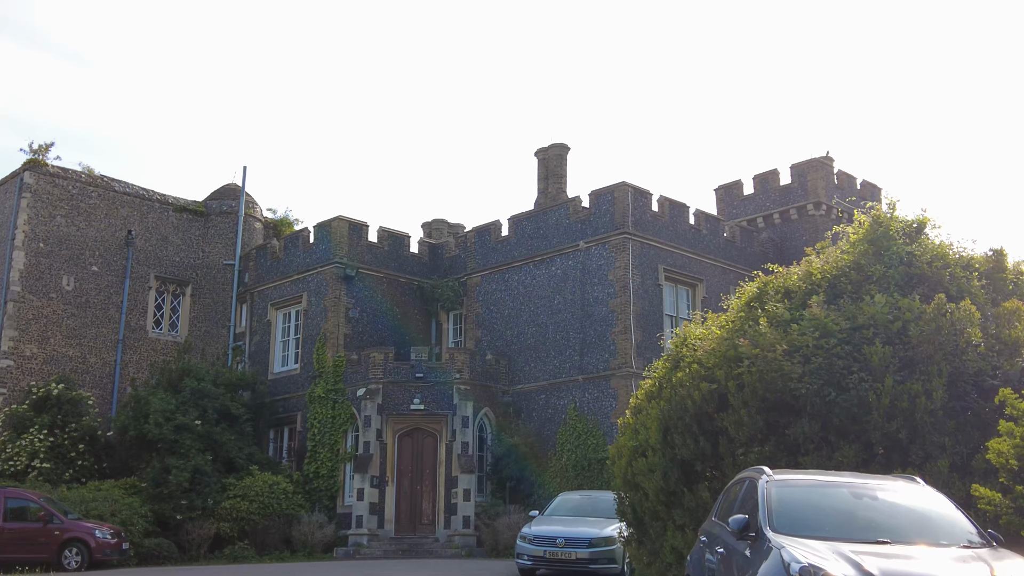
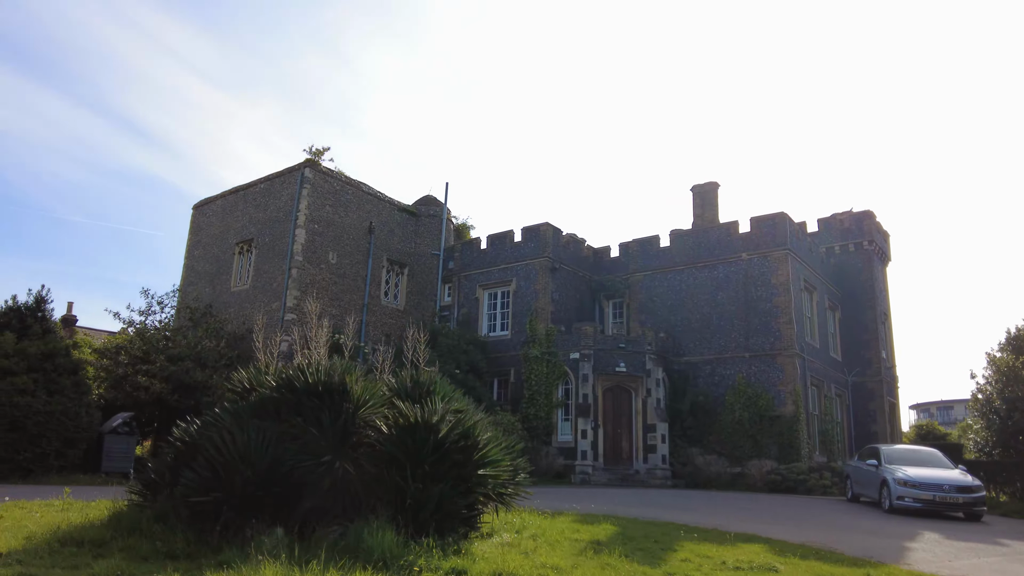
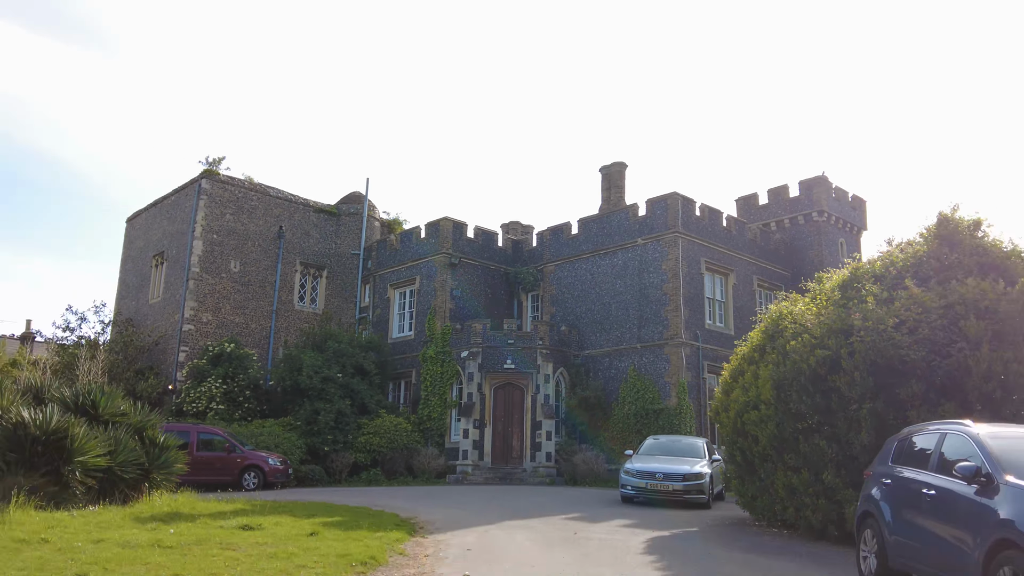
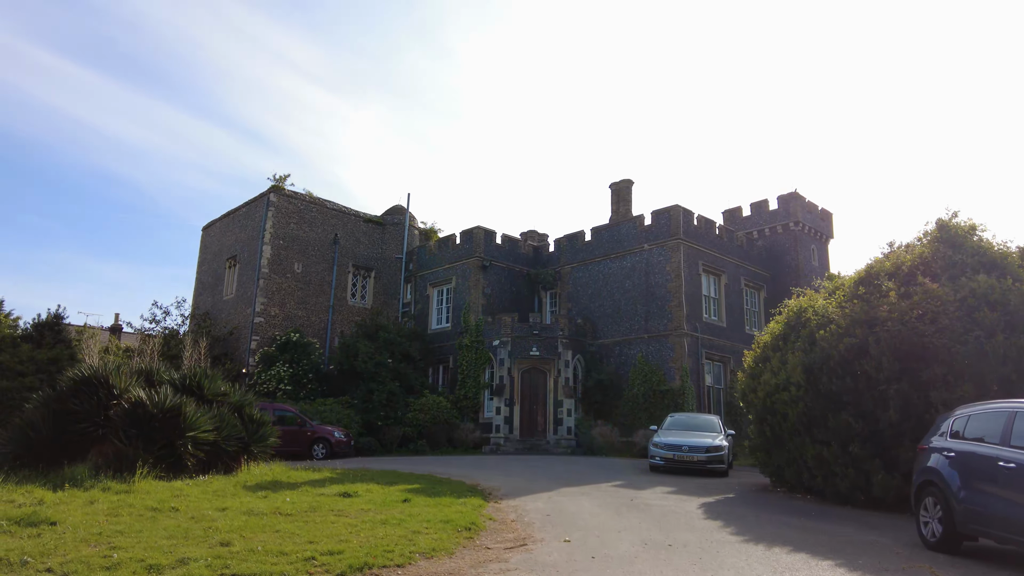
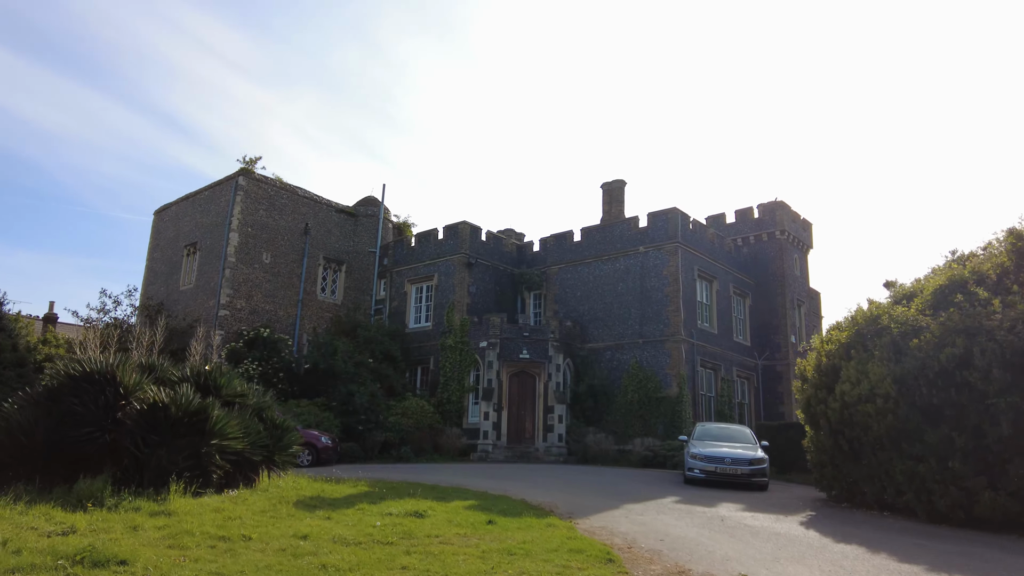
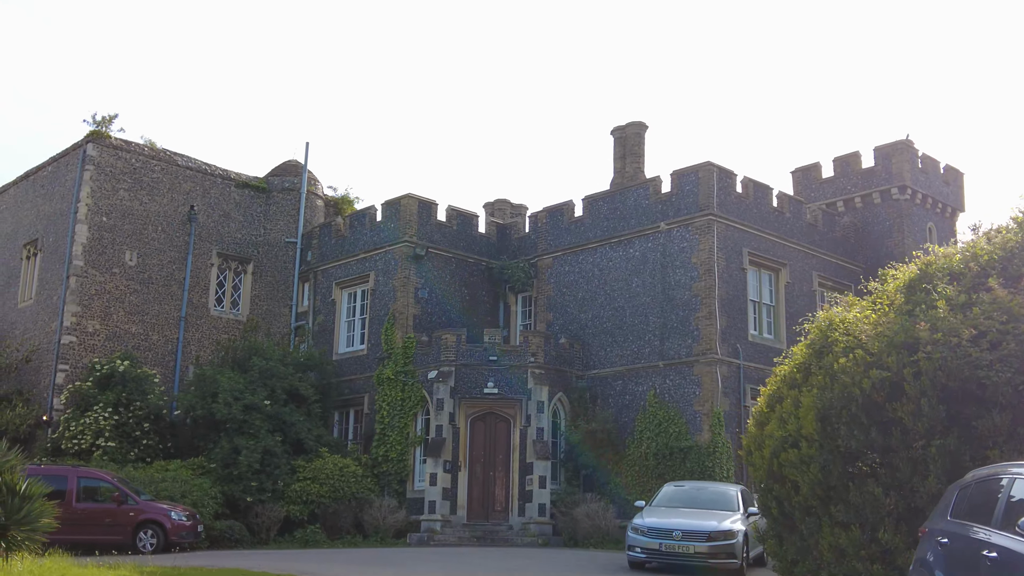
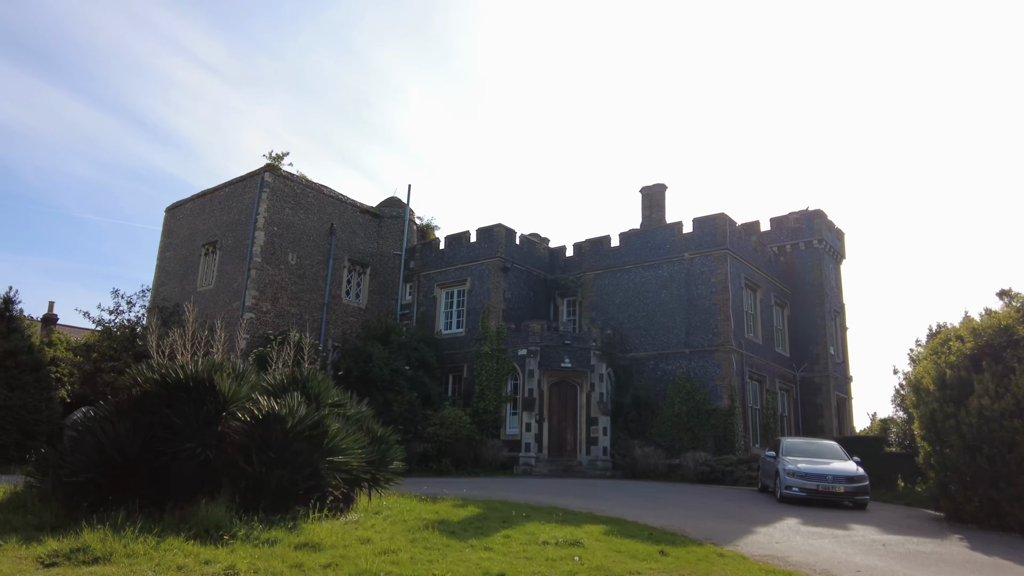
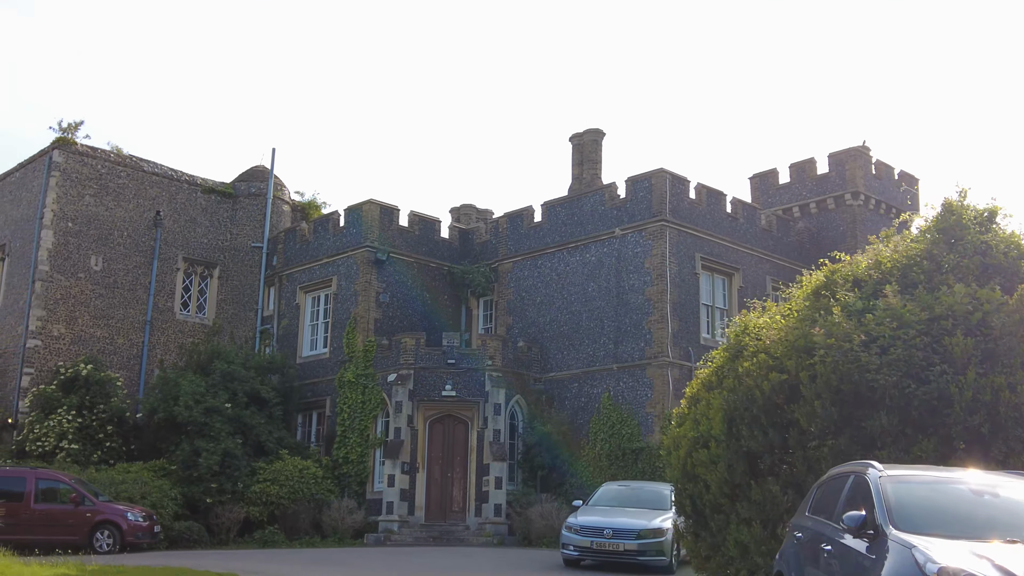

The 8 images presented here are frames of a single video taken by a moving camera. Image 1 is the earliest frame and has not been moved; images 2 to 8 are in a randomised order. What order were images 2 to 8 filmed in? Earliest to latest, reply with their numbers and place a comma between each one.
8, 6, 3, 4, 5, 7, 2
